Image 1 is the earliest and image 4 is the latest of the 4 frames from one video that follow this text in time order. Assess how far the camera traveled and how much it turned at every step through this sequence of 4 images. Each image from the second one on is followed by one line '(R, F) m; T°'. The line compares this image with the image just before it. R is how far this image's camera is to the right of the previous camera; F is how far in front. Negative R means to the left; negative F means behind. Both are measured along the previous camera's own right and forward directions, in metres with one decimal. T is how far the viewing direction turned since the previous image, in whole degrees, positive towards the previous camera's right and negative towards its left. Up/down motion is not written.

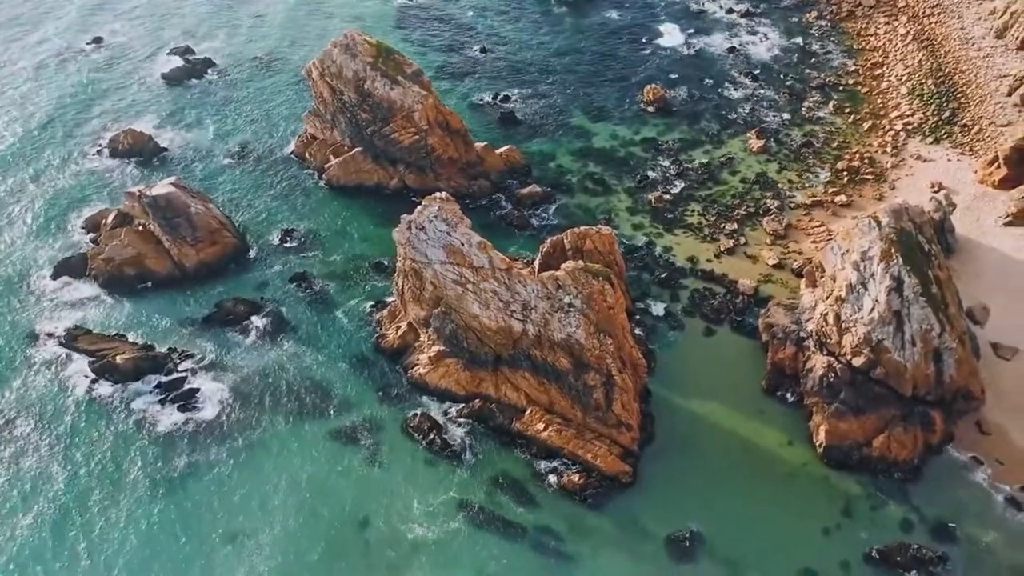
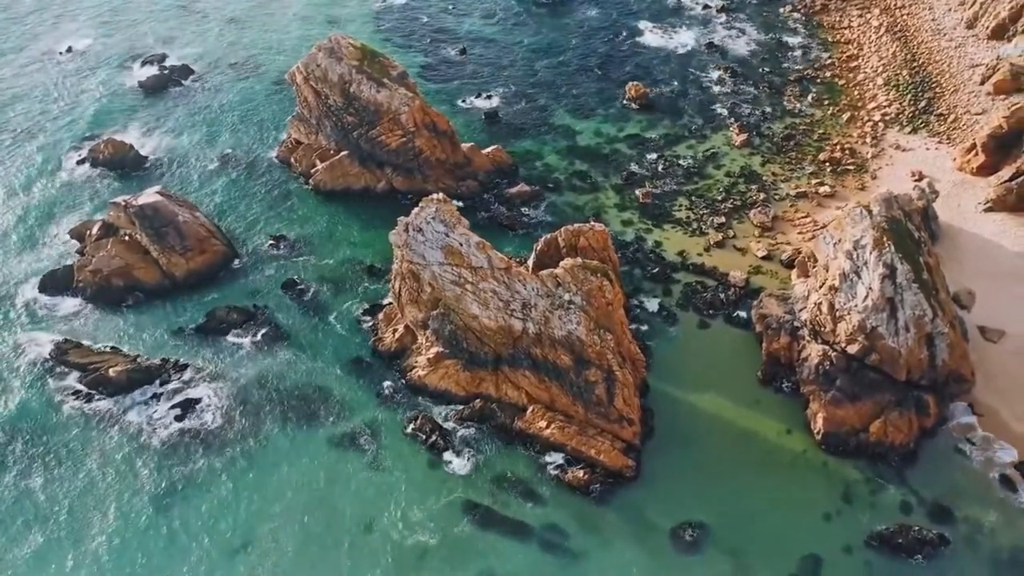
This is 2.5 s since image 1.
(-1.2, -0.1) m; +2°
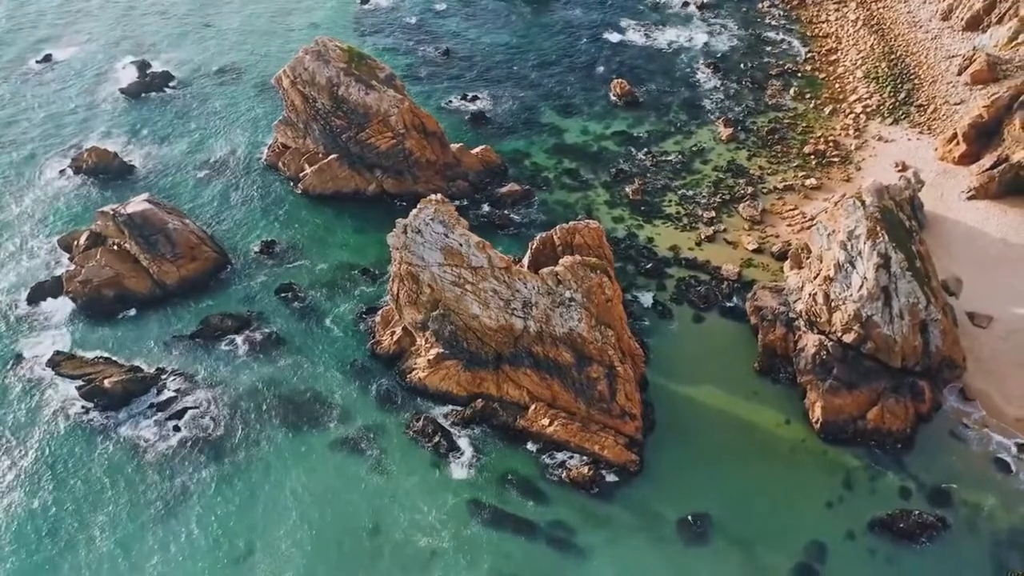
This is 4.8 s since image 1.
(-1.1, -0.1) m; +2°
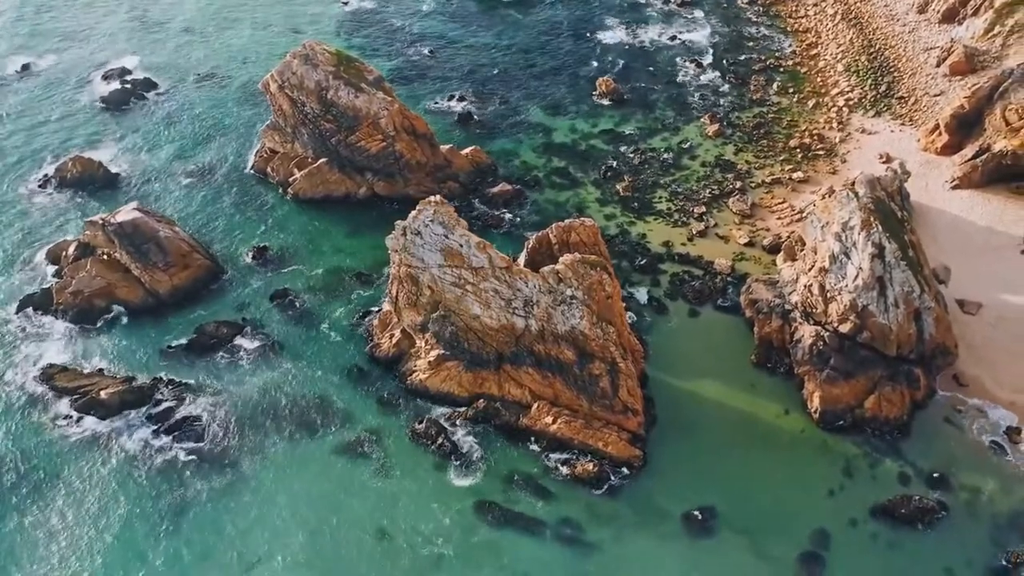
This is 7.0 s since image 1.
(-1.1, -0.1) m; +2°
